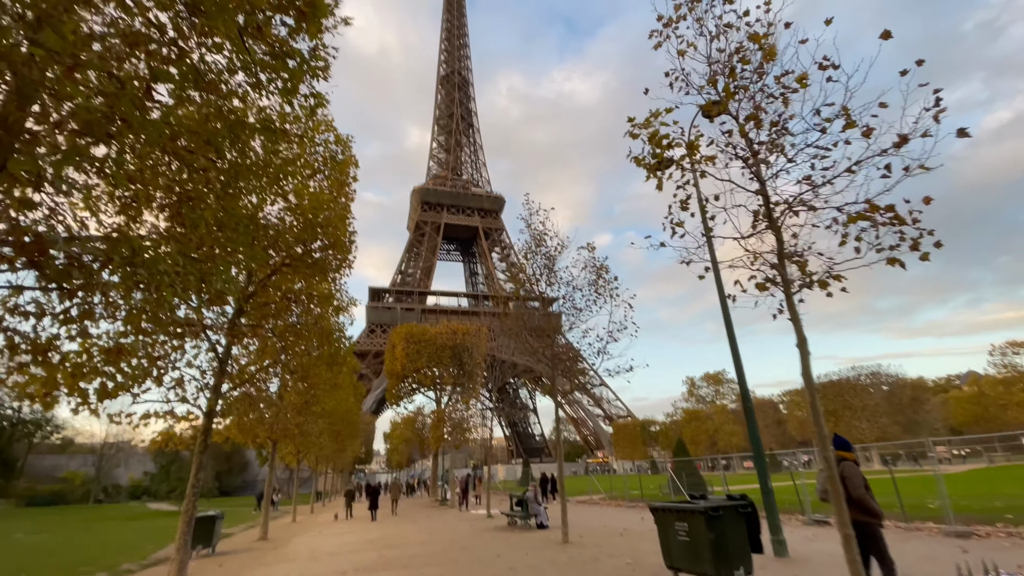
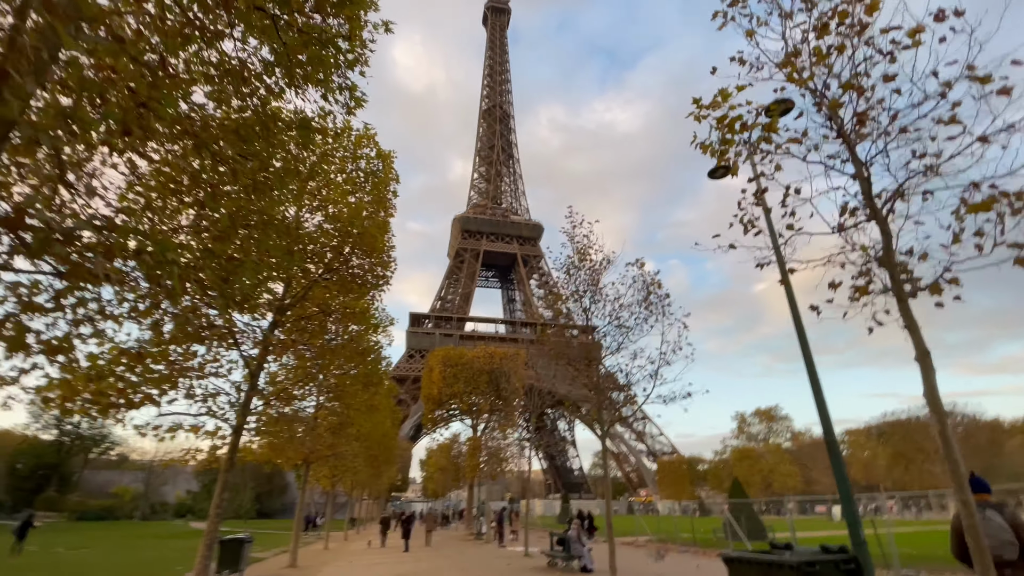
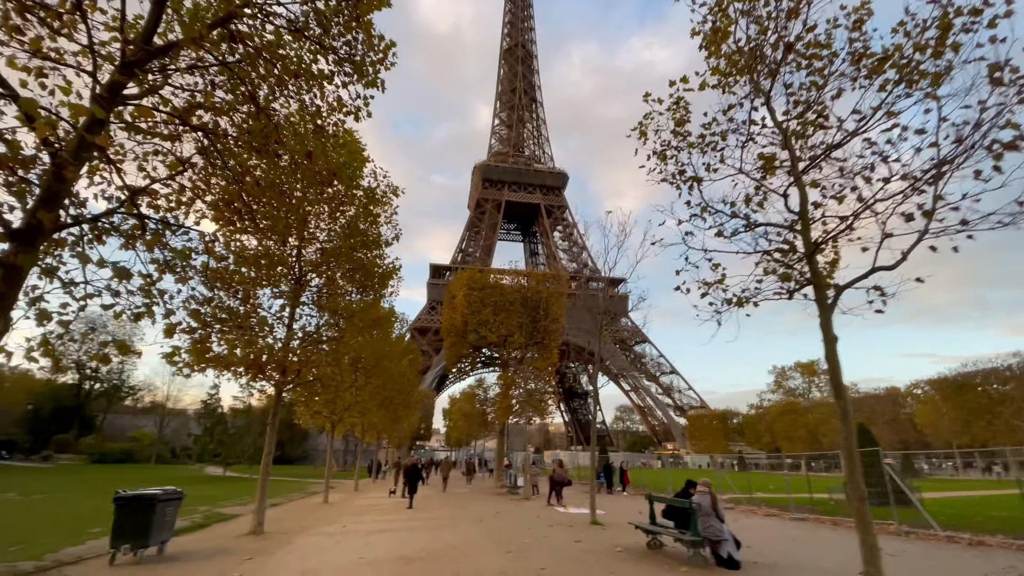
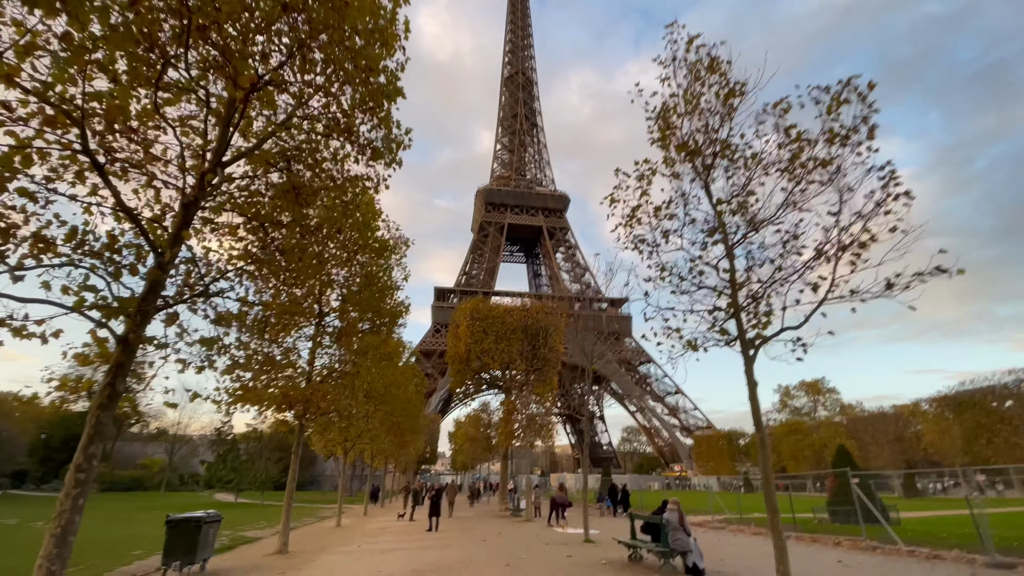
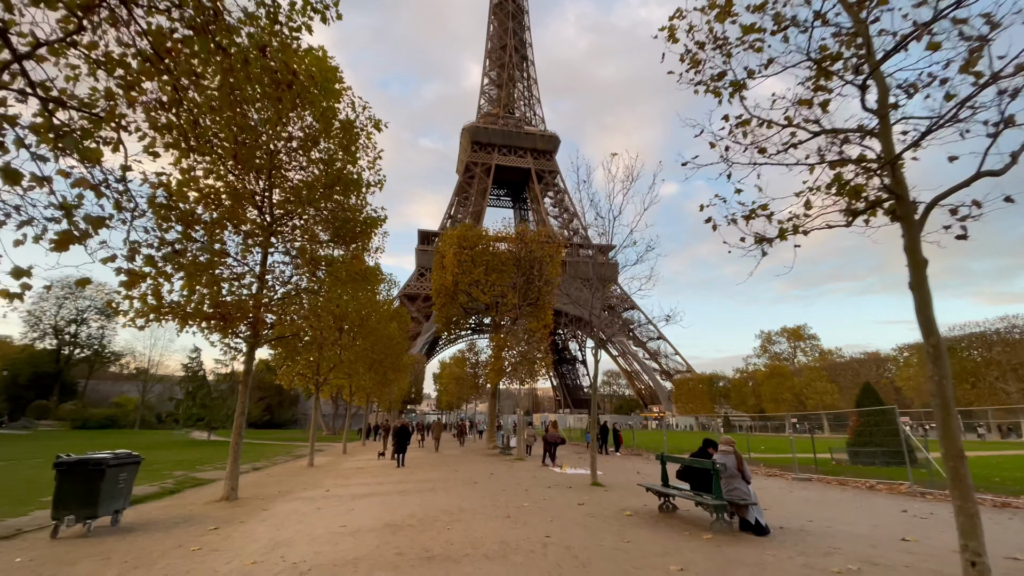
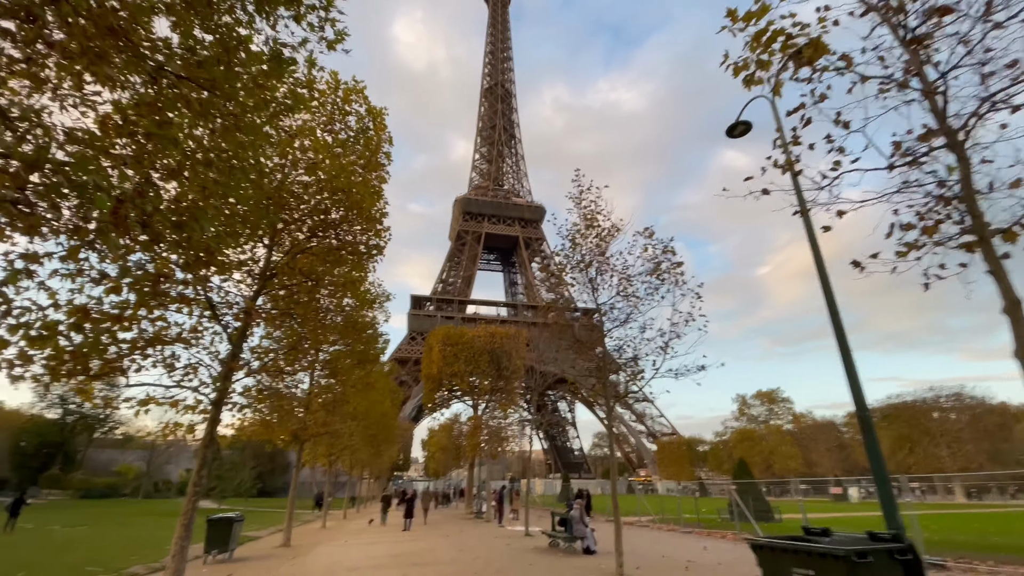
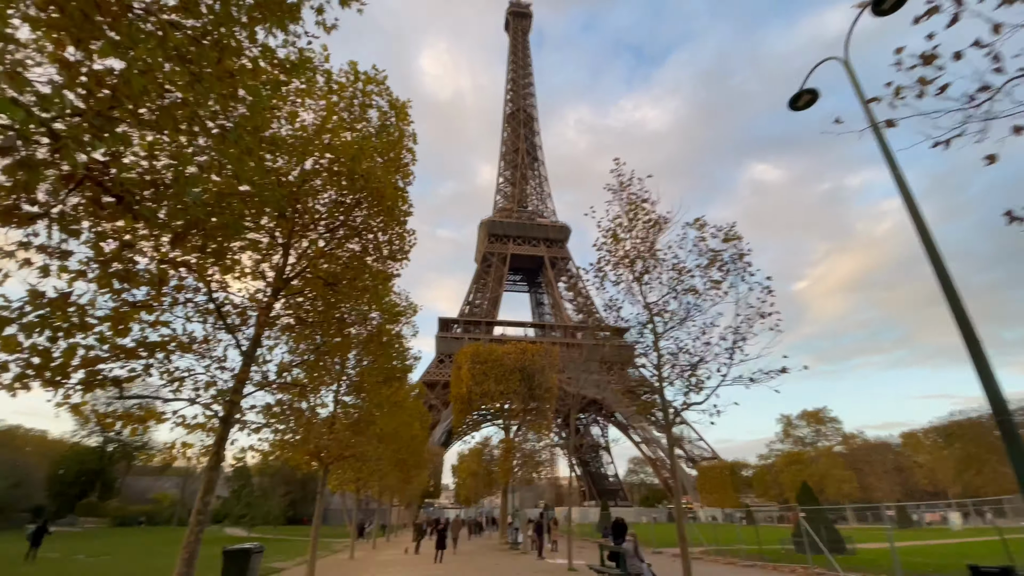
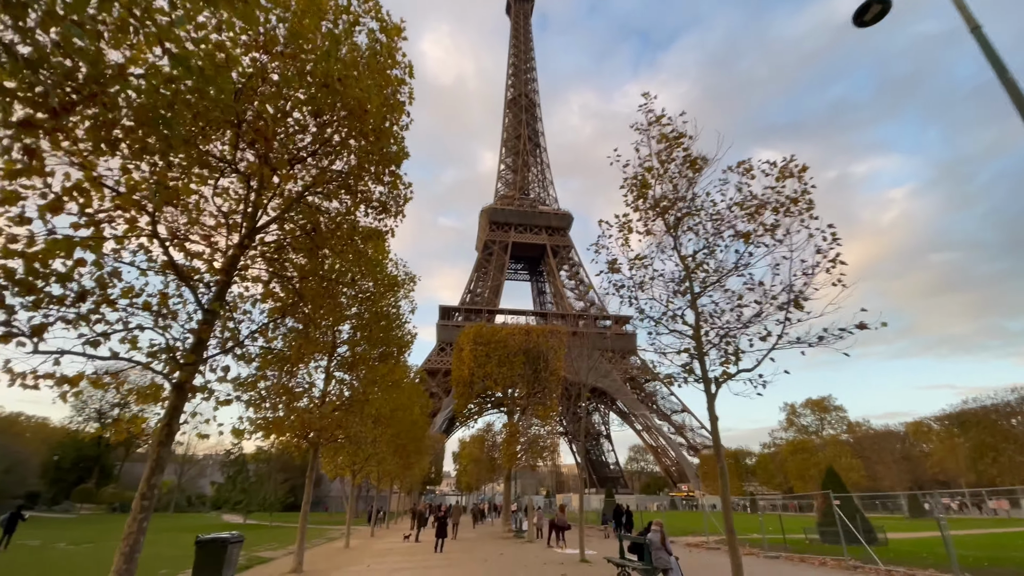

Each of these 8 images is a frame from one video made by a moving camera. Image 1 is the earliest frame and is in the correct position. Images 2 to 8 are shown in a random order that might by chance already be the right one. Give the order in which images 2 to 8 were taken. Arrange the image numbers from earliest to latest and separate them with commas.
2, 6, 7, 8, 4, 3, 5
